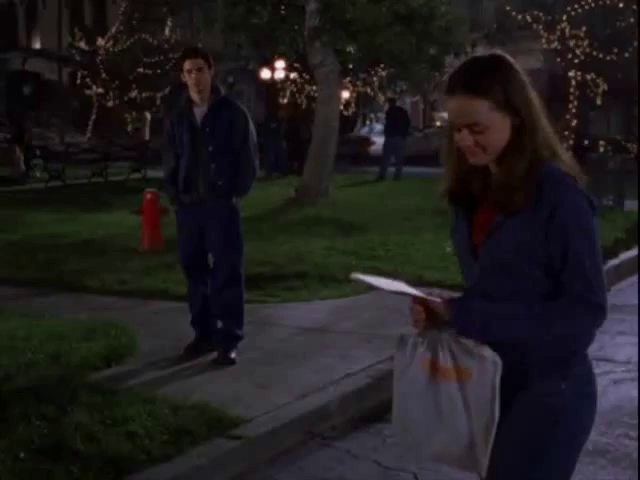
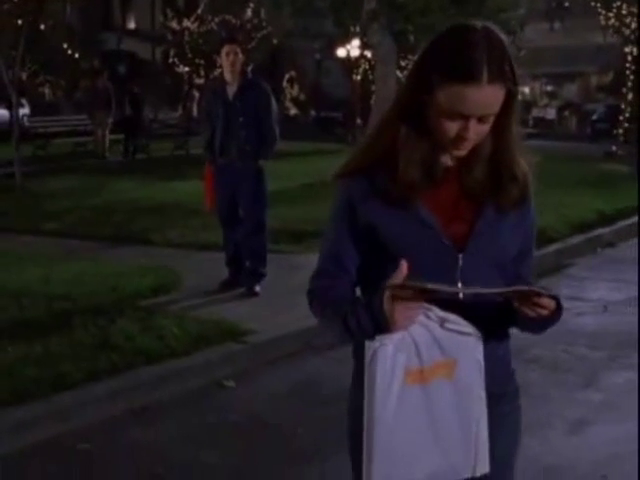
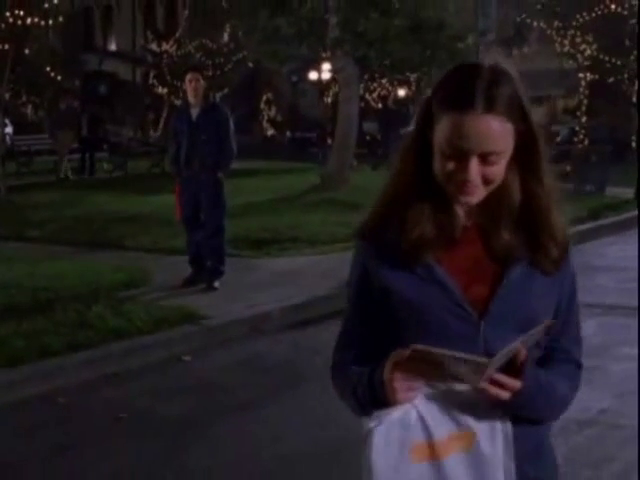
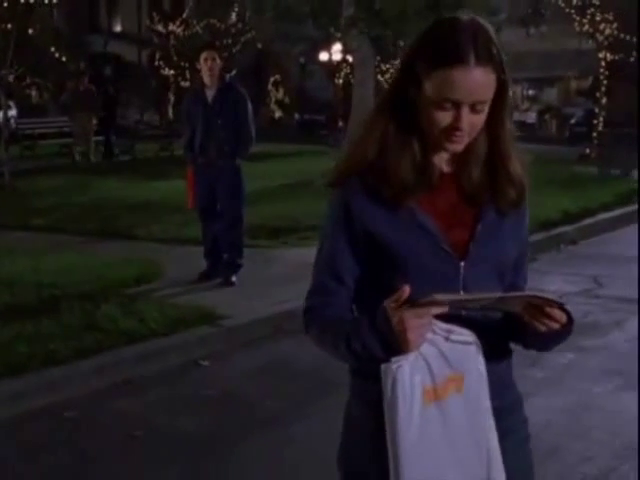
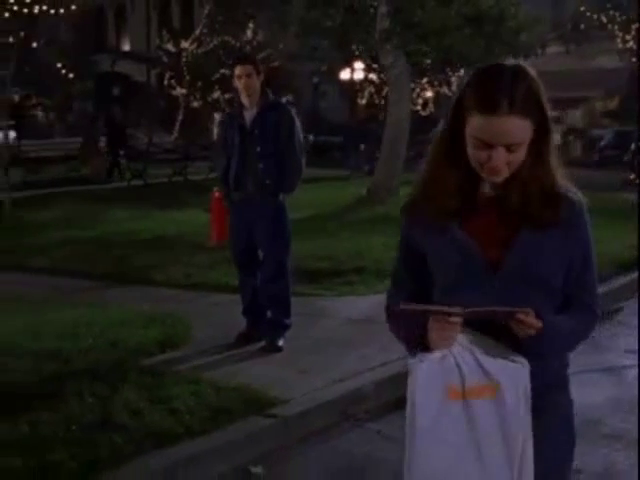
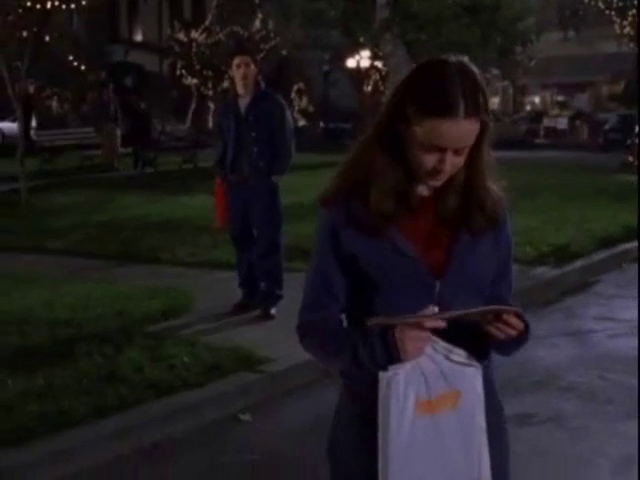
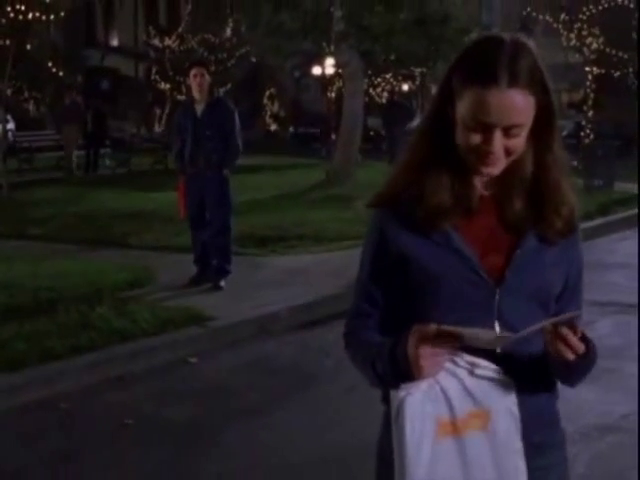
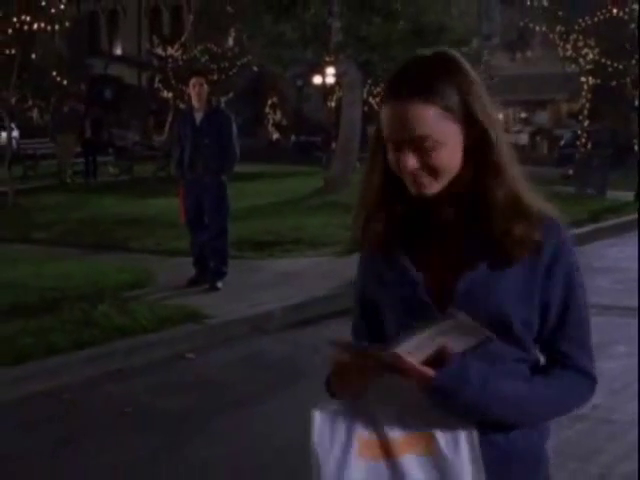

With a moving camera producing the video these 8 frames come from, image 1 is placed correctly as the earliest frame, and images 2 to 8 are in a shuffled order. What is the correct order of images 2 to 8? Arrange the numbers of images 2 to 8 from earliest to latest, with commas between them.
5, 6, 2, 4, 7, 3, 8
